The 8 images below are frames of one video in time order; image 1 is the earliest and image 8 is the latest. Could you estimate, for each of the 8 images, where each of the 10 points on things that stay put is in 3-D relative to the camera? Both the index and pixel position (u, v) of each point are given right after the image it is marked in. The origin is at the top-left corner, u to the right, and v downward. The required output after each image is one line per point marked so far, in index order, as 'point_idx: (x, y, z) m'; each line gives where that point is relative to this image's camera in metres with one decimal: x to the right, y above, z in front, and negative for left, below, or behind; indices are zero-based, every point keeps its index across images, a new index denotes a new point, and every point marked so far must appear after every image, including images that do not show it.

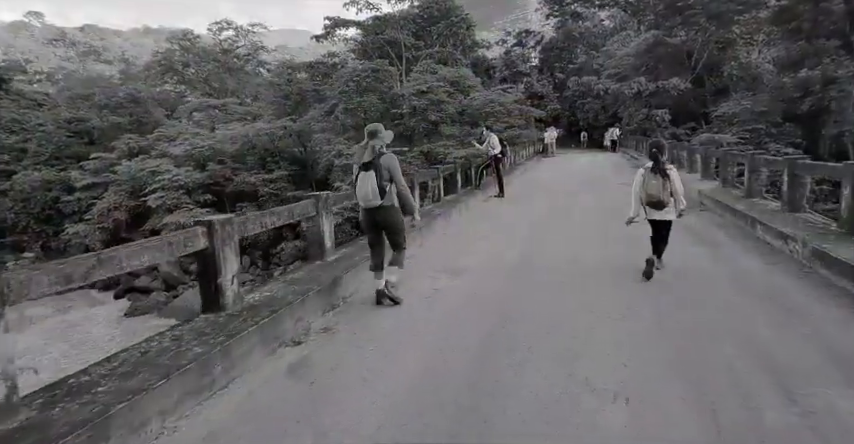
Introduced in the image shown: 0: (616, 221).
0: (+3.2, +0.1, +8.6) m
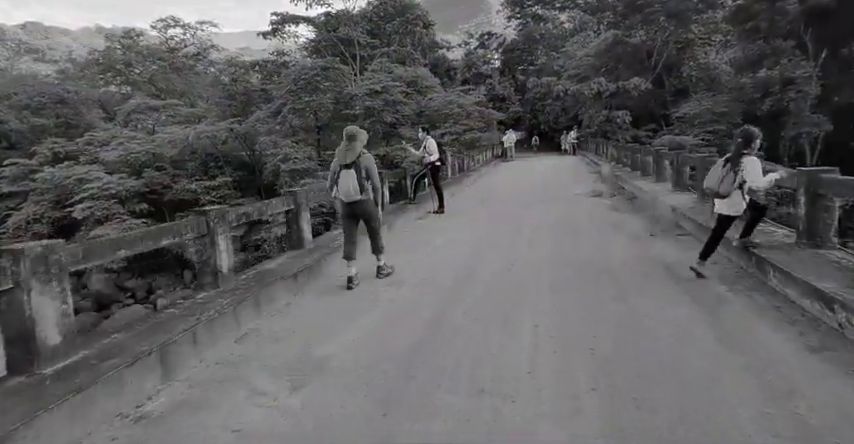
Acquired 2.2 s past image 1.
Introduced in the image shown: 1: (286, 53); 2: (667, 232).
0: (+2.2, -0.2, +7.5) m
1: (-5.5, +6.6, +19.5) m
2: (+3.0, -0.3, +6.3) m
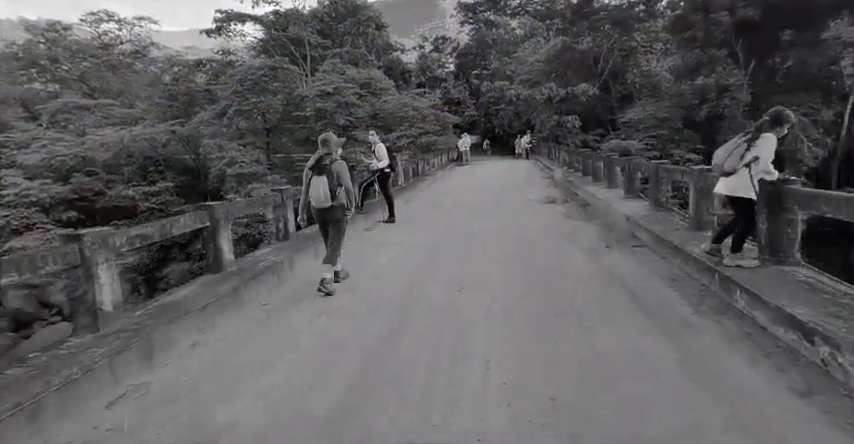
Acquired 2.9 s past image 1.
0: (+1.5, -0.2, +7.5) m
1: (-7.3, +6.4, +18.7) m
2: (+2.5, -0.3, +6.4) m
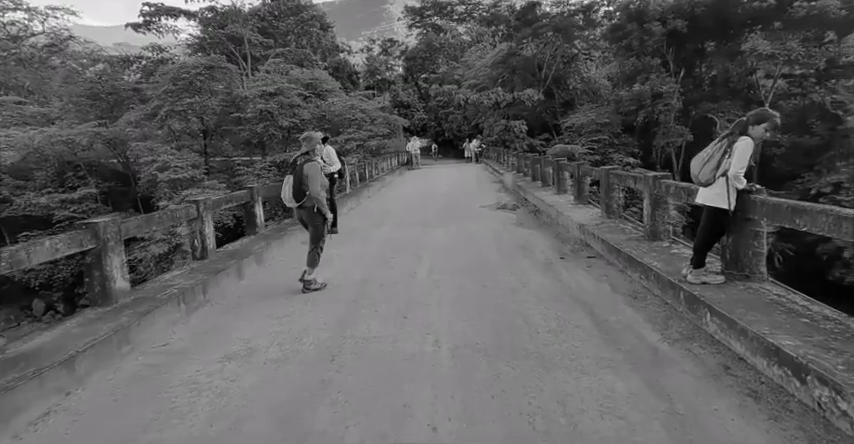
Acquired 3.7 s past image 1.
0: (+0.8, -0.3, +7.3) m
1: (-9.2, +6.1, +17.5) m
2: (+1.9, -0.4, +6.4) m
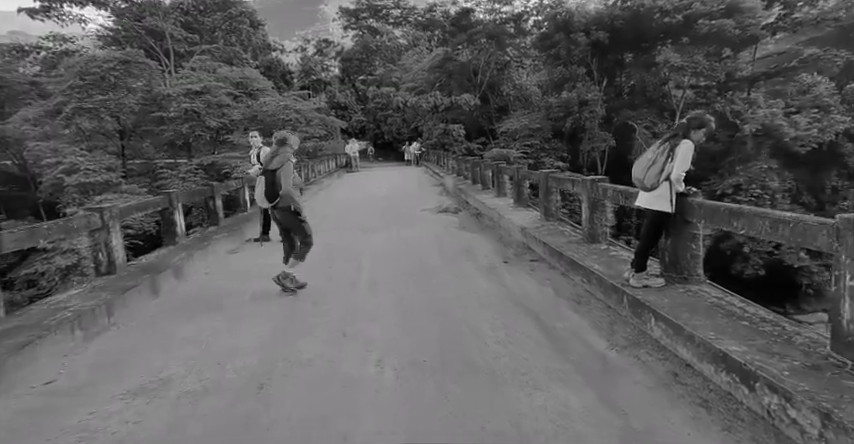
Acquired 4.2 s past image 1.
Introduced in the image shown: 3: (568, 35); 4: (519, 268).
0: (0.0, -0.4, +7.2) m
1: (-11.4, +5.8, +16.1) m
2: (+1.2, -0.4, +6.4) m
3: (+5.2, +6.9, +18.4) m
4: (+1.1, -0.5, +5.9) m
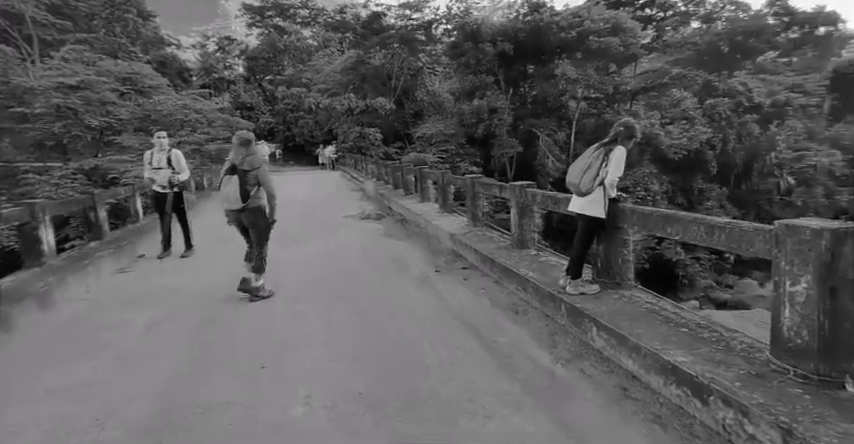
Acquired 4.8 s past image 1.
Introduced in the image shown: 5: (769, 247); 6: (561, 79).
0: (-1.1, -0.5, +6.7) m
1: (-13.9, +5.5, +13.5) m
2: (+0.3, -0.5, +6.1) m
3: (+2.0, +6.7, +18.7) m
4: (+0.3, -0.6, +5.7) m
5: (+2.0, -0.2, +2.9) m
6: (+4.7, +5.0, +17.6) m
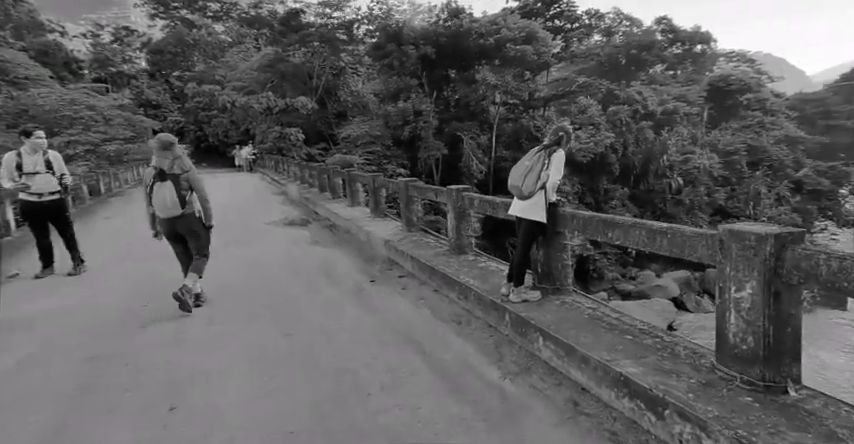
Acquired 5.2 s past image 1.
0: (-1.9, -0.6, +6.2) m
1: (-15.8, +5.1, +11.0) m
2: (-0.5, -0.6, +5.8) m
3: (-0.8, +6.6, +18.5) m
4: (-0.4, -0.7, +5.4) m
5: (+1.6, -0.2, +2.9) m
6: (+2.0, +5.0, +17.8) m
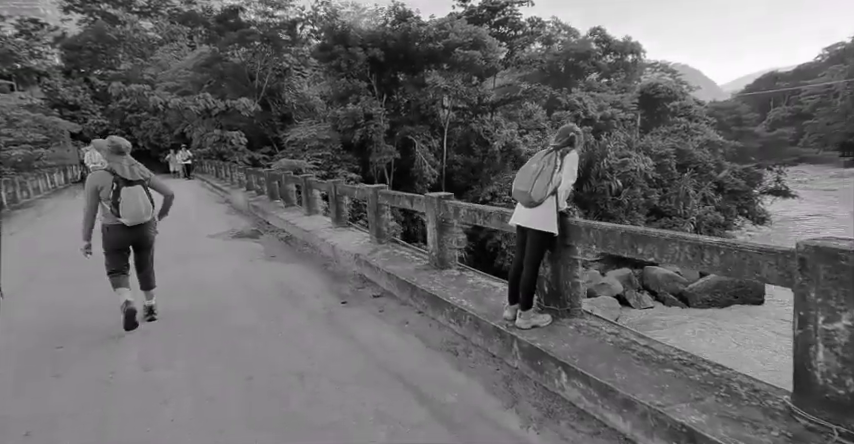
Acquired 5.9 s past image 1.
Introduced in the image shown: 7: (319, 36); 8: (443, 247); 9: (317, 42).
0: (-2.2, -0.8, +5.3) m
1: (-16.6, +4.7, +8.6) m
2: (-0.8, -0.7, +5.0) m
3: (-2.6, +6.3, +17.7) m
4: (-0.6, -0.8, +4.6) m
5: (+1.7, -0.2, +2.4) m
6: (+0.4, +4.7, +17.3) m
7: (-4.1, +7.2, +19.3) m
8: (+0.1, -0.2, +4.8) m
9: (-4.1, +7.0, +19.3) m
